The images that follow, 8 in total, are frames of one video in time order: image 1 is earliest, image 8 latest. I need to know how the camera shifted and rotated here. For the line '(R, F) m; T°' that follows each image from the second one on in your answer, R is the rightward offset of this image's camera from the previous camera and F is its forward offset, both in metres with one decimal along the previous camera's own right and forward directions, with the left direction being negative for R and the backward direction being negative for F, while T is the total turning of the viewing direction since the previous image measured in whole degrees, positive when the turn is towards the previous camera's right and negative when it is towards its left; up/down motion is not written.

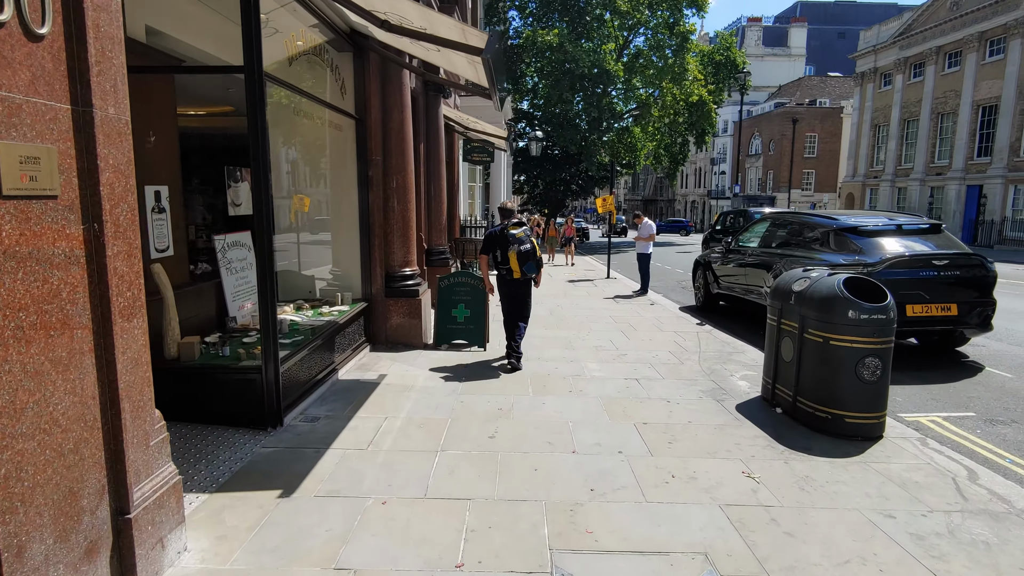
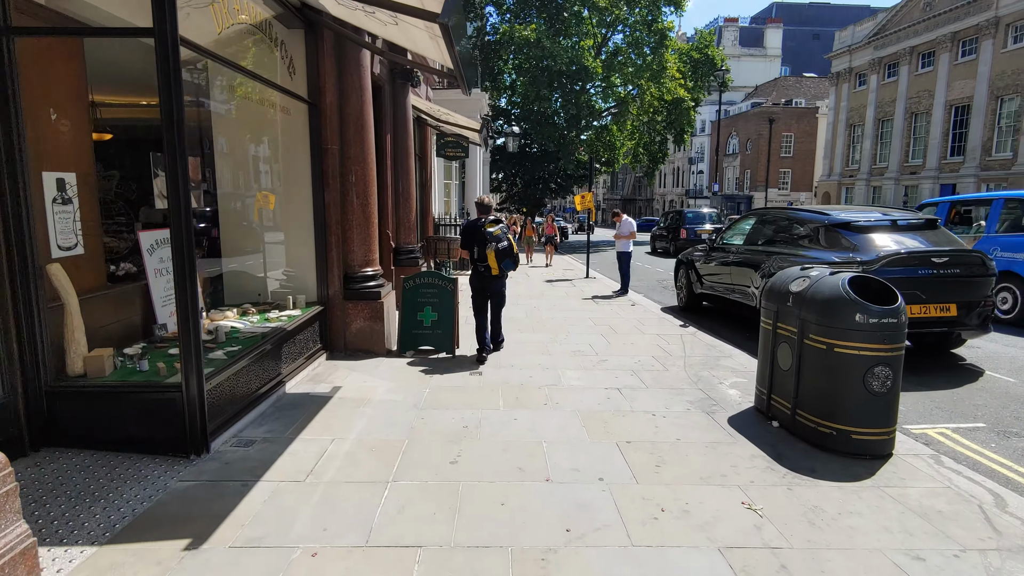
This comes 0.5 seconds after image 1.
(+0.1, +0.5) m; +2°
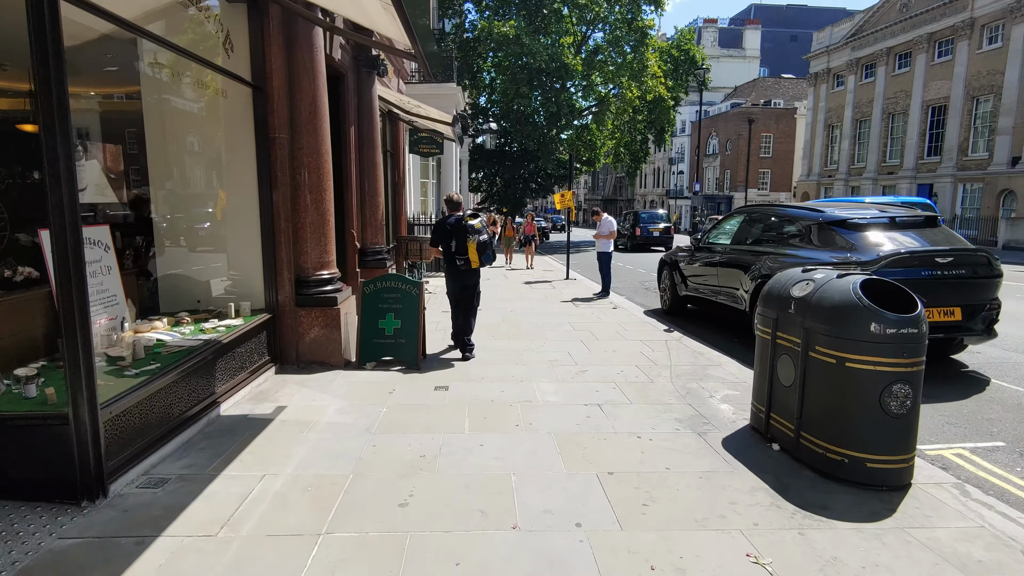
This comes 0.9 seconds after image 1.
(+0.1, +0.6) m; +2°
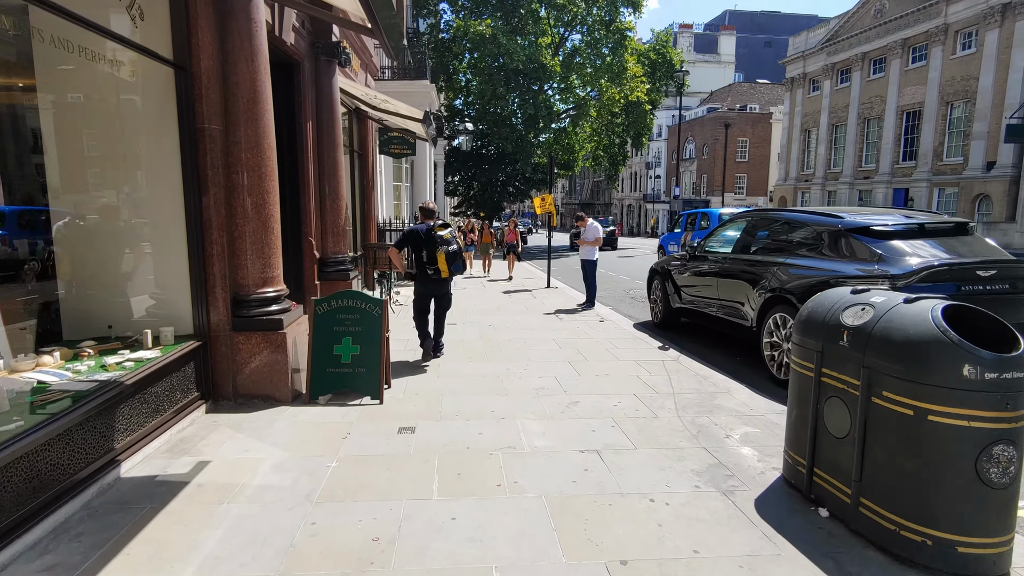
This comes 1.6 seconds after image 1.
(0.0, +0.8) m; +2°
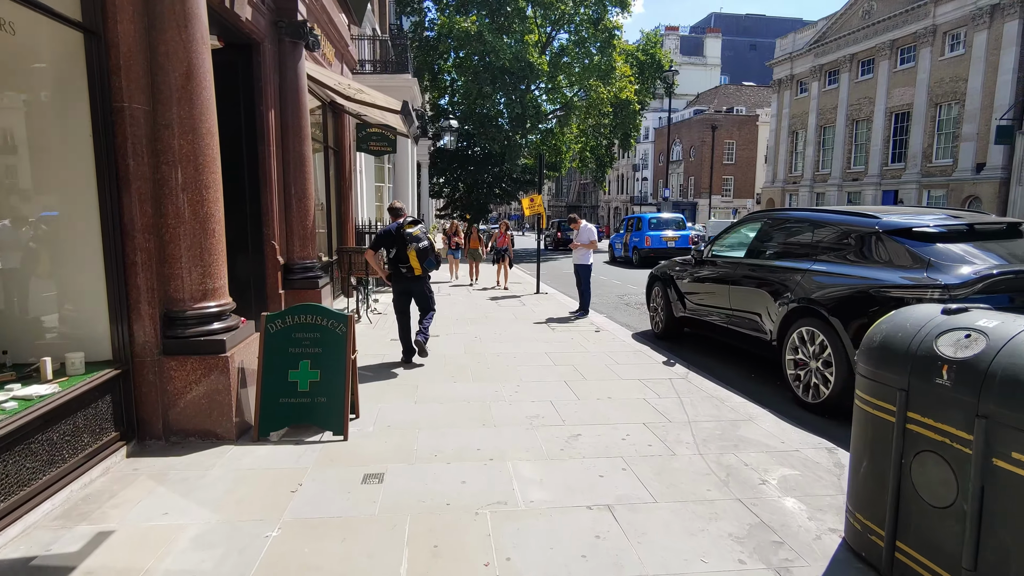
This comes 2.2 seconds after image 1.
(0.0, +0.8) m; +1°
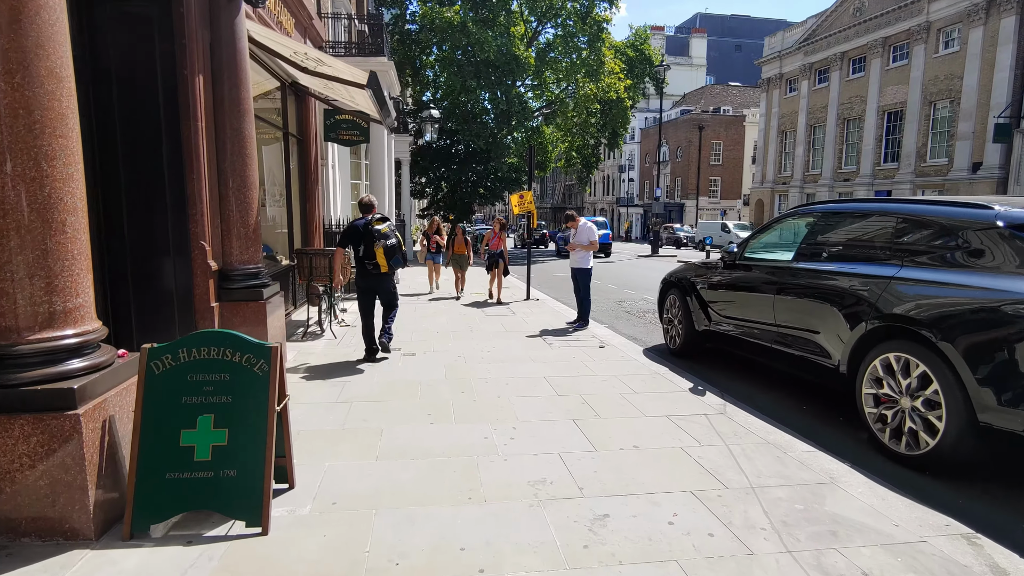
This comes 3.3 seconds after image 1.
(-0.1, +1.3) m; +2°
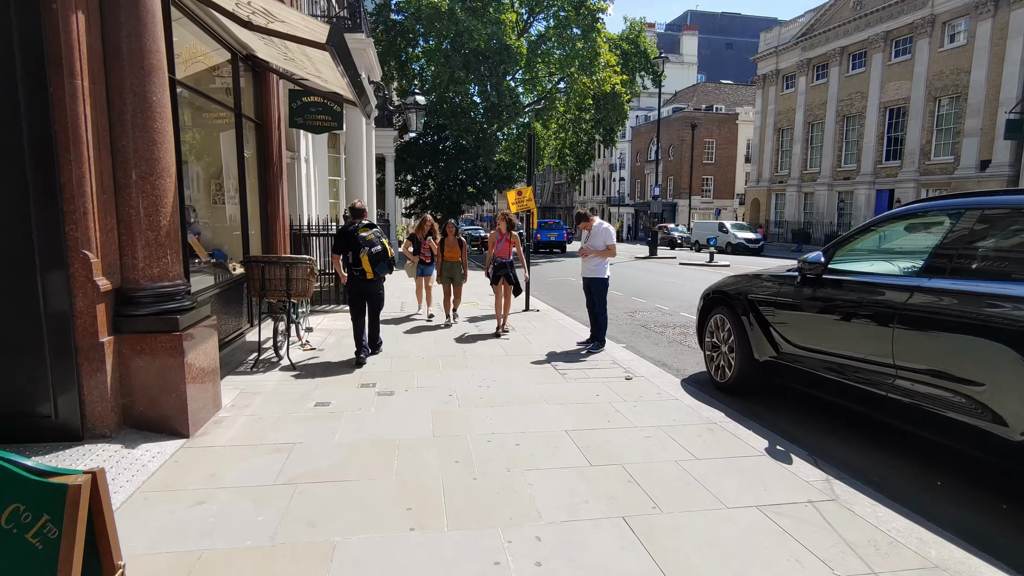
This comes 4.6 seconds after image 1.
(-0.2, +1.5) m; +1°
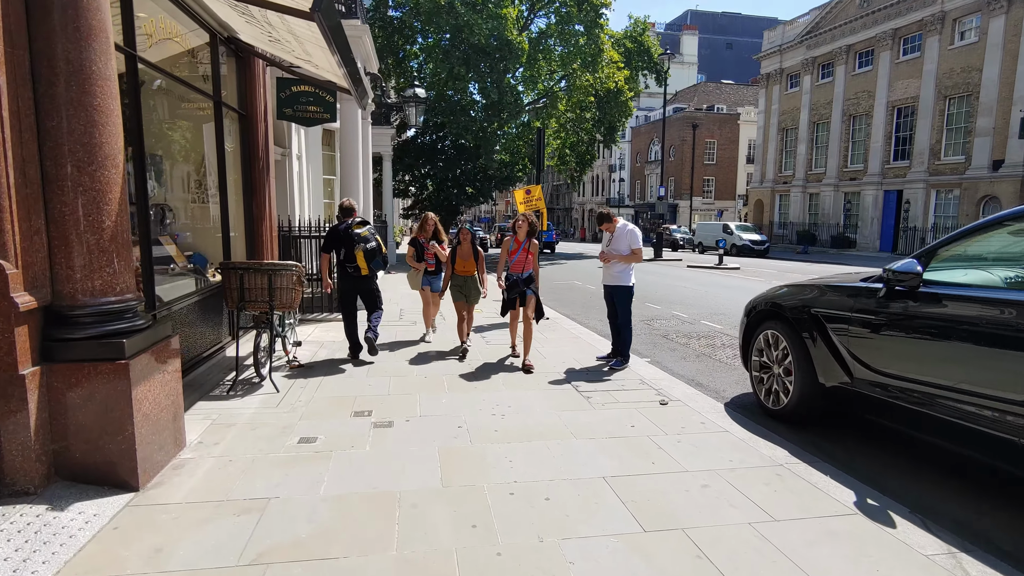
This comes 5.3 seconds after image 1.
(-0.2, +0.8) m; 0°
